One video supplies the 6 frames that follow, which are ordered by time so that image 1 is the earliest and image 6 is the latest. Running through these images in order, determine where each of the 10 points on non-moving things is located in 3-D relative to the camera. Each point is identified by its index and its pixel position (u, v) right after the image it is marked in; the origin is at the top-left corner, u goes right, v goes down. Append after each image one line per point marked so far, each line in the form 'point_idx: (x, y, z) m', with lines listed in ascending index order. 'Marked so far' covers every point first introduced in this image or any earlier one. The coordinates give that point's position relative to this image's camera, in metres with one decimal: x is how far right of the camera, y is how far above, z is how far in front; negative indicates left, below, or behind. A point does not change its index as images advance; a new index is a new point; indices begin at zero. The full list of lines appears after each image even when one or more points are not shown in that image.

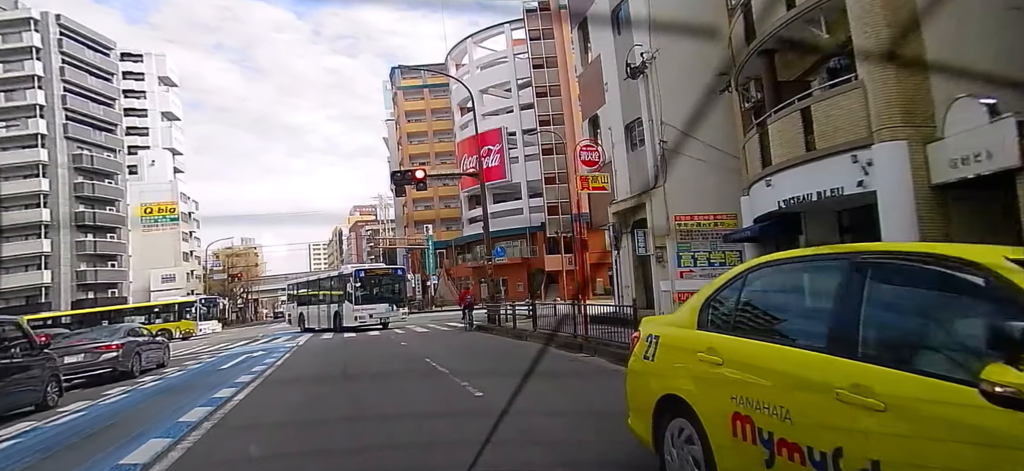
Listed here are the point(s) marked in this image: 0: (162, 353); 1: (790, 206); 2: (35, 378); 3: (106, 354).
0: (-11.2, -3.8, +17.3) m
1: (+5.6, +0.6, +11.2) m
2: (-9.0, -2.7, +10.2) m
3: (-10.7, -3.2, +14.3) m
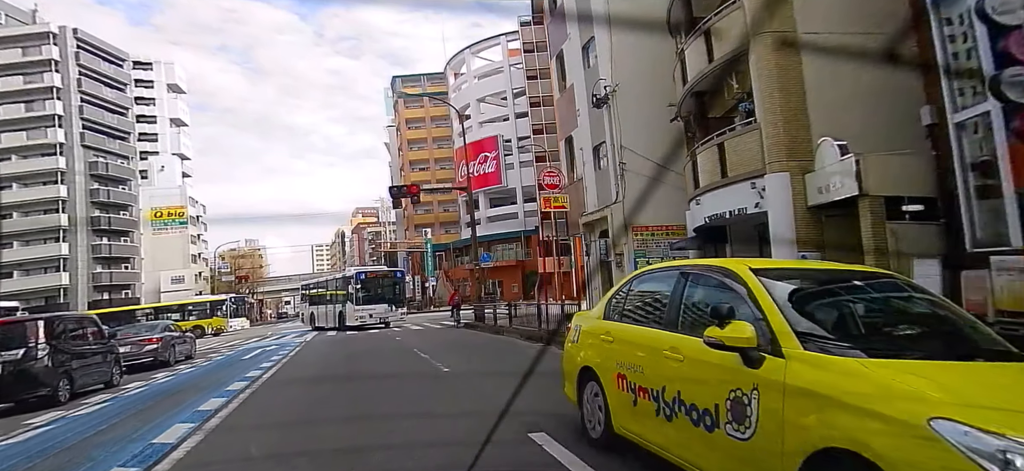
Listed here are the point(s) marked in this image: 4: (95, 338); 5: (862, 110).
0: (-11.7, -4.1, +19.7) m
1: (+5.1, +0.4, +13.6) m
2: (-9.6, -2.9, +12.7) m
3: (-11.3, -3.4, +16.8) m
4: (-9.8, -2.4, +12.7) m
5: (+7.4, +2.7, +11.4) m
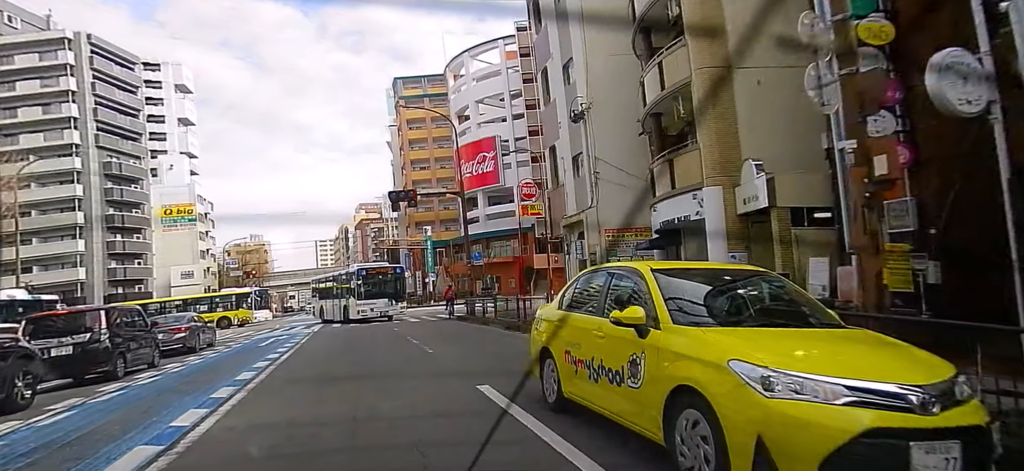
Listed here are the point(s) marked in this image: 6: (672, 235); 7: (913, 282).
0: (-12.2, -4.1, +22.0) m
1: (+4.6, +0.3, +15.8) m
2: (-10.1, -3.0, +14.9) m
3: (-11.7, -3.5, +19.0) m
4: (-10.3, -2.5, +14.9) m
5: (+6.9, +2.6, +13.6) m
6: (+5.1, 0.0, +17.6) m
7: (+6.1, -0.6, +8.1) m
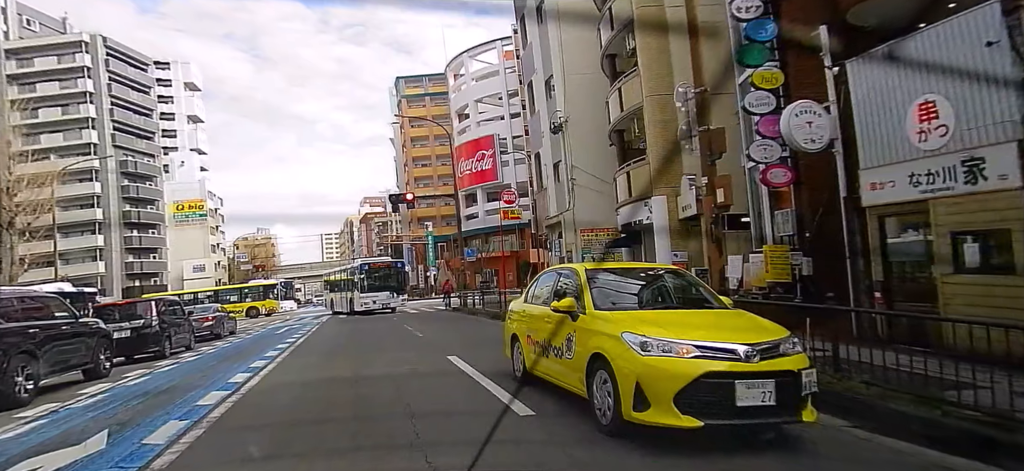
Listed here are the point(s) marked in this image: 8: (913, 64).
0: (-12.7, -4.0, +24.8) m
1: (+4.0, +0.3, +18.3) m
2: (-10.7, -3.1, +17.6) m
3: (-12.3, -3.5, +21.8) m
4: (-10.9, -2.5, +17.6) m
5: (+6.3, +2.6, +16.0) m
6: (+4.5, 0.0, +20.1) m
7: (+5.5, -0.7, +10.7) m
8: (+6.2, +2.7, +8.5) m
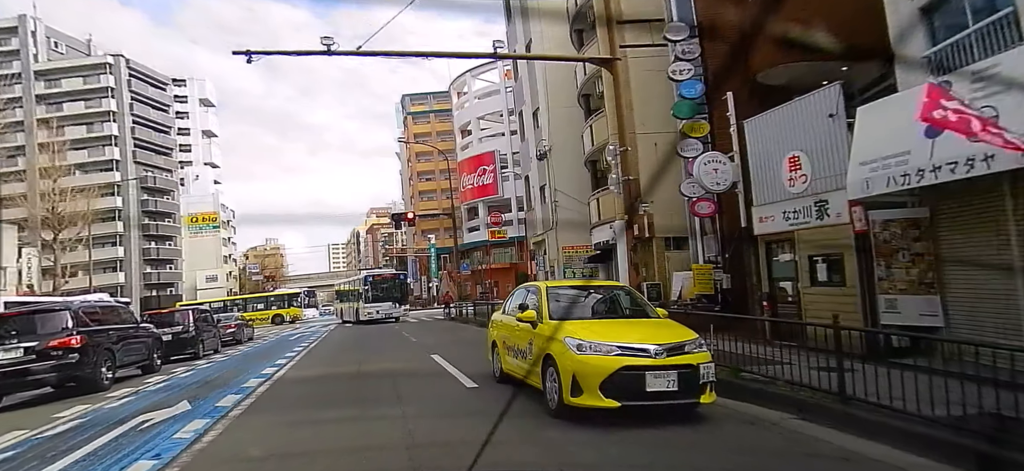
0: (-13.2, -4.8, +27.5) m
1: (+3.4, -0.4, +20.9) m
2: (-11.2, -3.7, +20.3) m
3: (-12.8, -4.2, +24.5) m
4: (-11.4, -3.2, +20.4) m
5: (+5.7, +1.9, +18.6) m
6: (+4.0, -0.7, +22.7) m
7: (+4.9, -1.3, +13.2) m
8: (+5.6, +2.2, +11.1) m
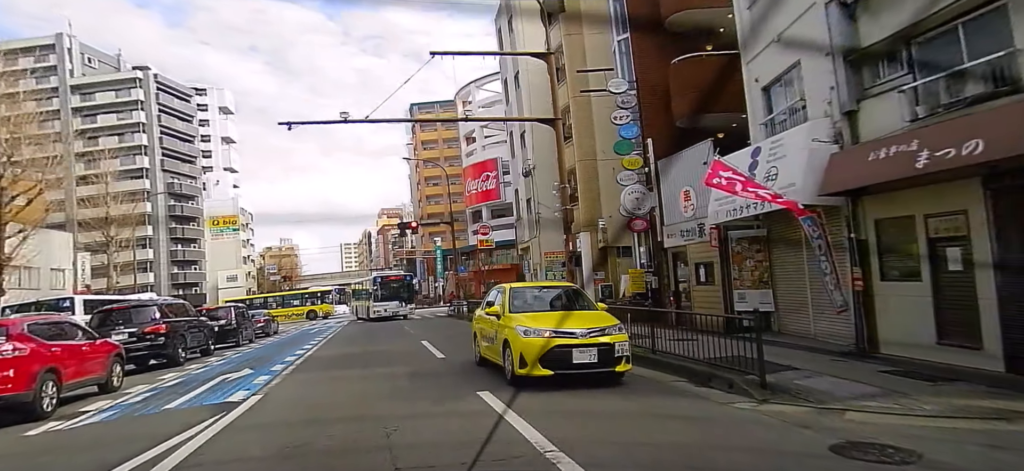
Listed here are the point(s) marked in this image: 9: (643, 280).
0: (-13.7, -5.2, +31.6) m
1: (+2.8, -0.7, +24.7) m
2: (-11.9, -4.1, +24.4) m
3: (-13.3, -4.6, +28.6) m
4: (-12.1, -3.6, +24.5) m
5: (+5.0, +1.6, +22.3) m
6: (+3.4, -1.0, +26.5) m
7: (+4.0, -1.6, +17.0) m
8: (+4.7, +1.9, +14.9) m
9: (+4.0, -1.4, +17.1) m
